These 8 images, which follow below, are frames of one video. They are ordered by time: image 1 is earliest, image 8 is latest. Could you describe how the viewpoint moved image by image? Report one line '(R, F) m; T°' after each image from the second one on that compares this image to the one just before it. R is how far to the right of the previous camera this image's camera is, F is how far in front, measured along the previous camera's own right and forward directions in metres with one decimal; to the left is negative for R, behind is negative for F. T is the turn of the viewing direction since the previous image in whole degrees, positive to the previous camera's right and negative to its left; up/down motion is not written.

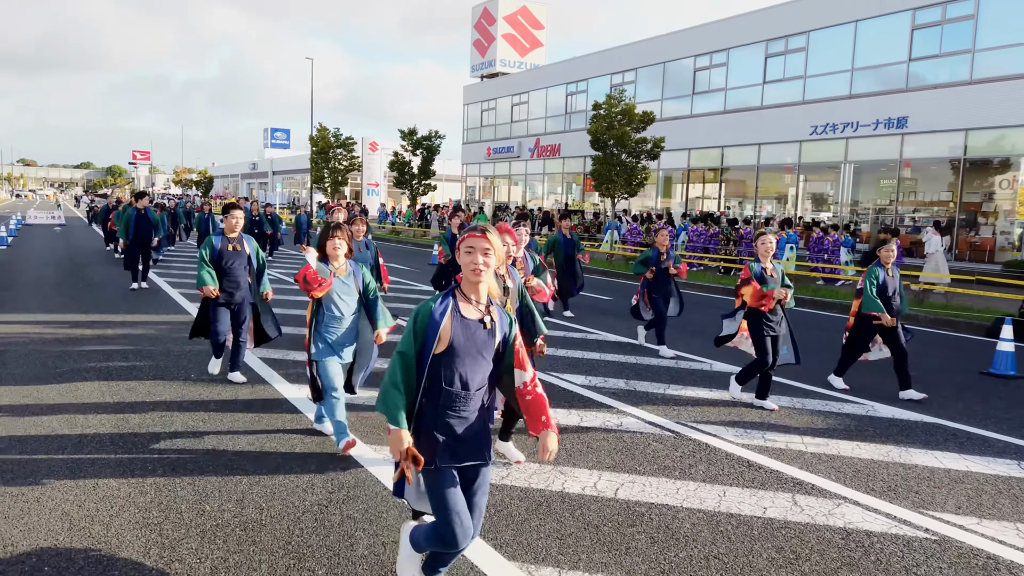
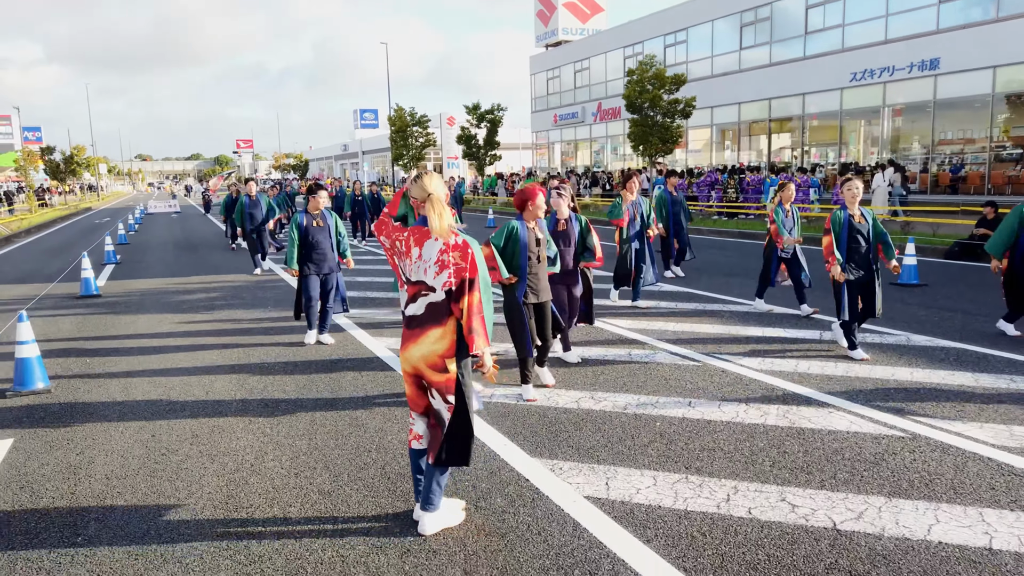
(+1.4, -2.3) m; -7°
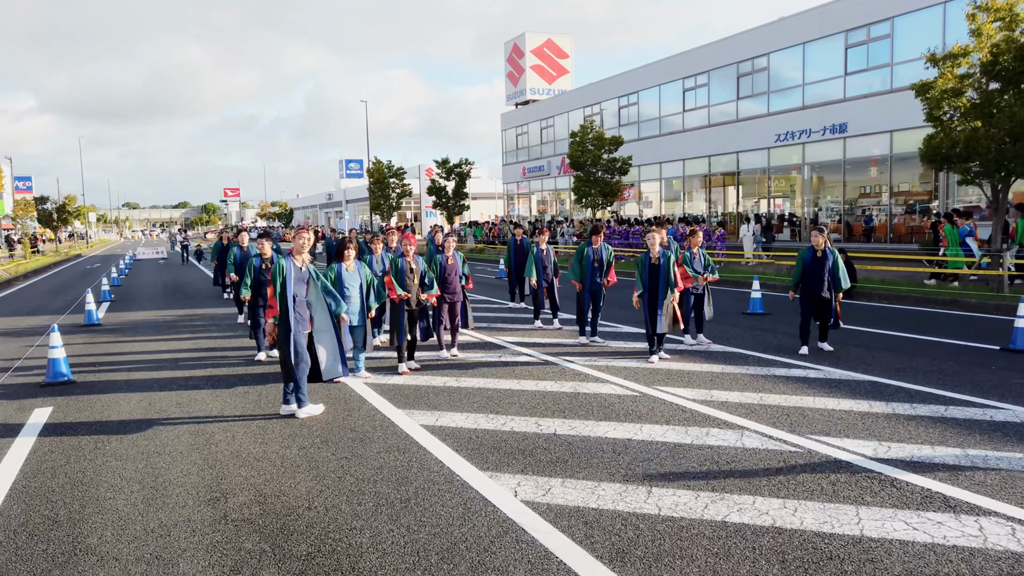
(+1.0, -2.4) m; +1°
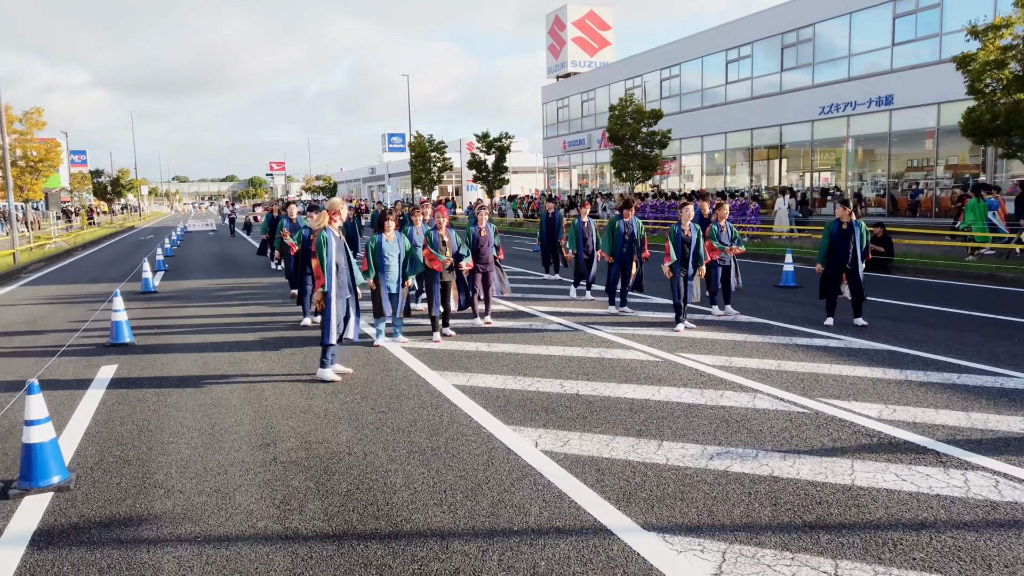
(+0.1, -0.4) m; -3°
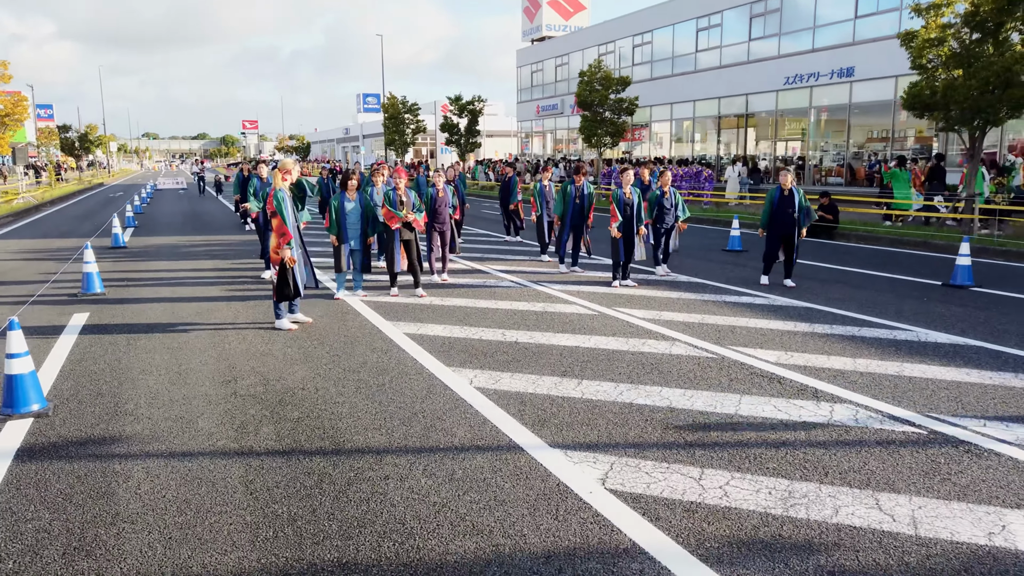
(+0.3, -0.6) m; +2°
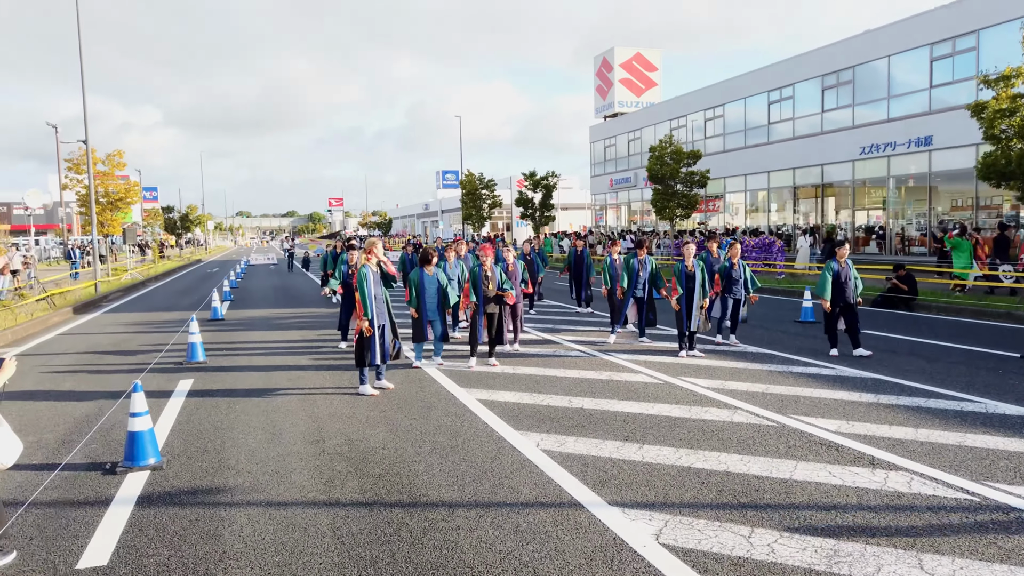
(+0.1, -0.4) m; -6°
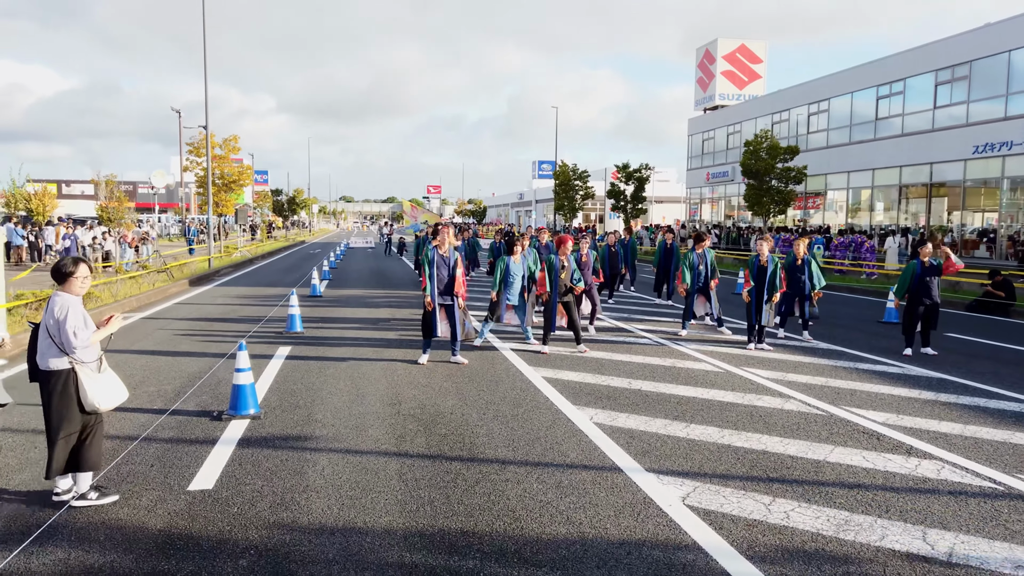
(+0.3, -0.5) m; -7°
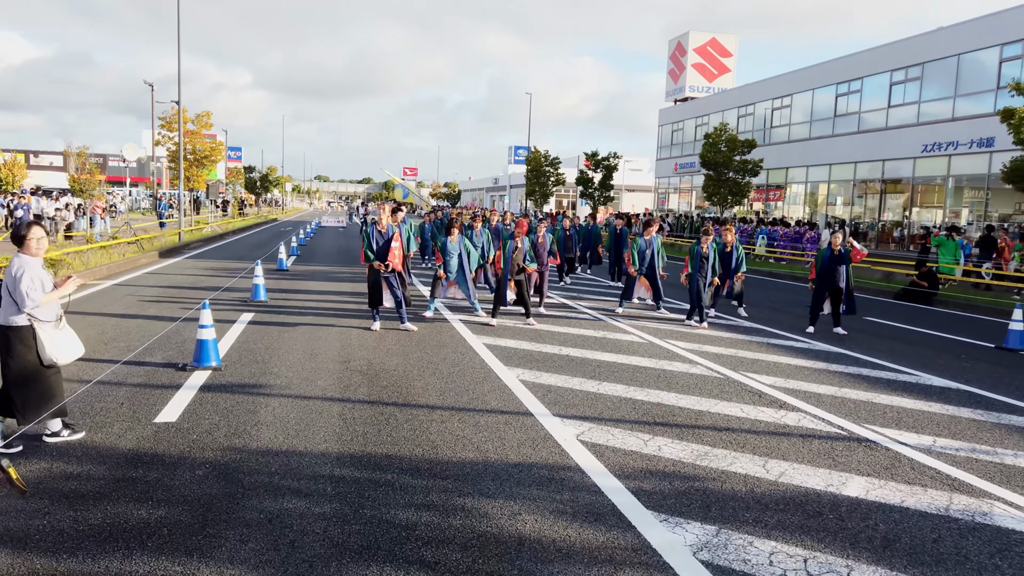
(+0.3, -0.8) m; +2°
